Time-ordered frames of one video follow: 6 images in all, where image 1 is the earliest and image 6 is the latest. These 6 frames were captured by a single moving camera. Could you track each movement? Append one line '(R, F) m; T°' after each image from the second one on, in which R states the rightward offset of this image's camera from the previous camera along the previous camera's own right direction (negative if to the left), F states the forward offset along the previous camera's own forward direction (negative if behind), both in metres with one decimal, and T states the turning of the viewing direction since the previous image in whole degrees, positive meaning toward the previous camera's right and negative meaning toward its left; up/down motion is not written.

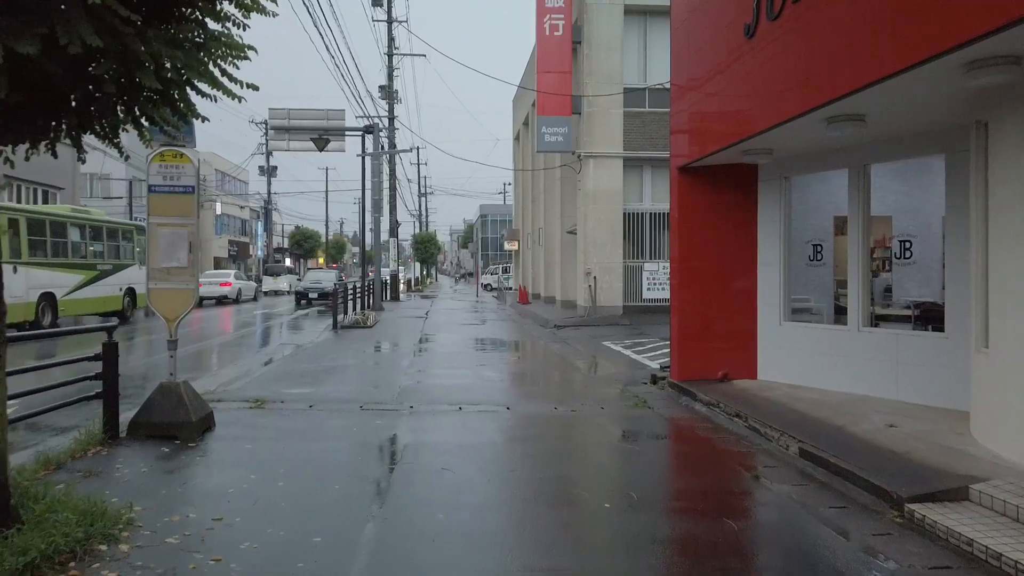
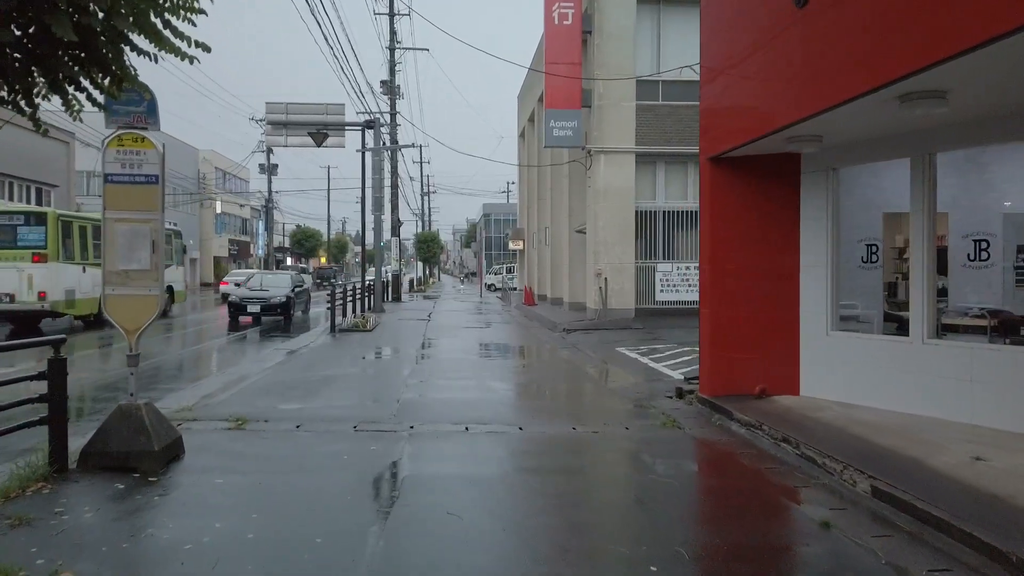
(-0.1, +1.0) m; 0°
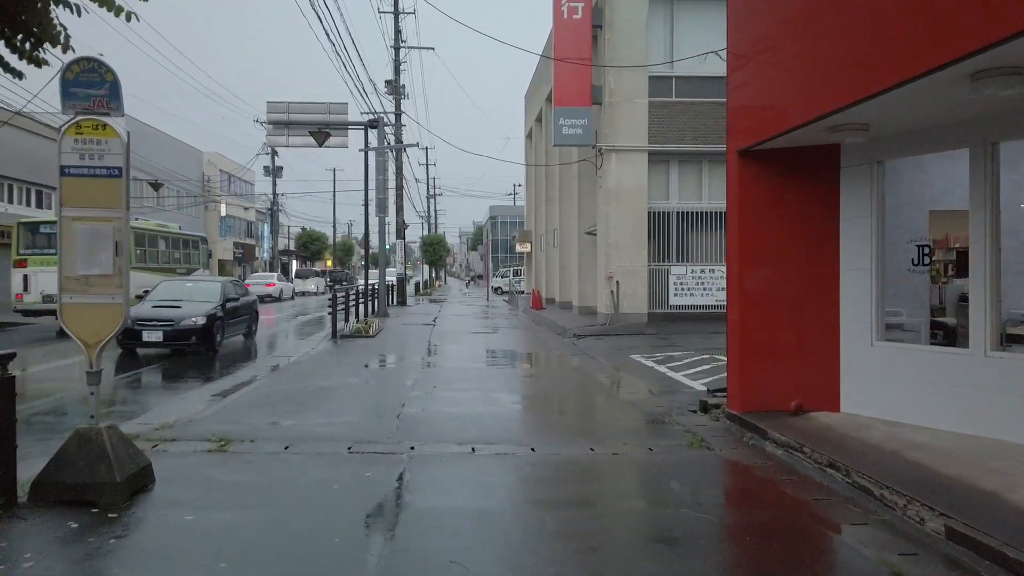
(0.0, +0.8) m; 0°
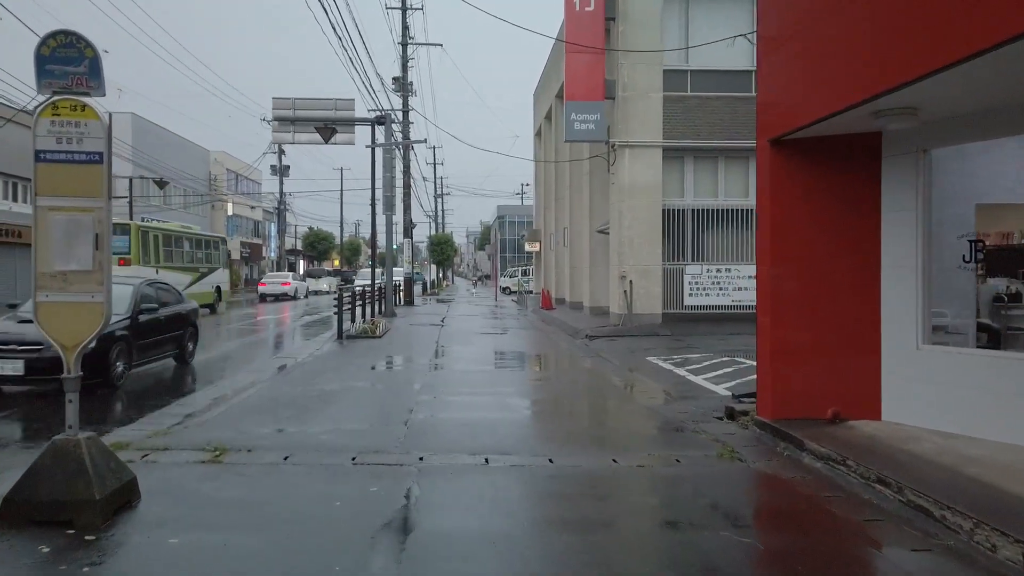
(-0.1, +0.5) m; -1°
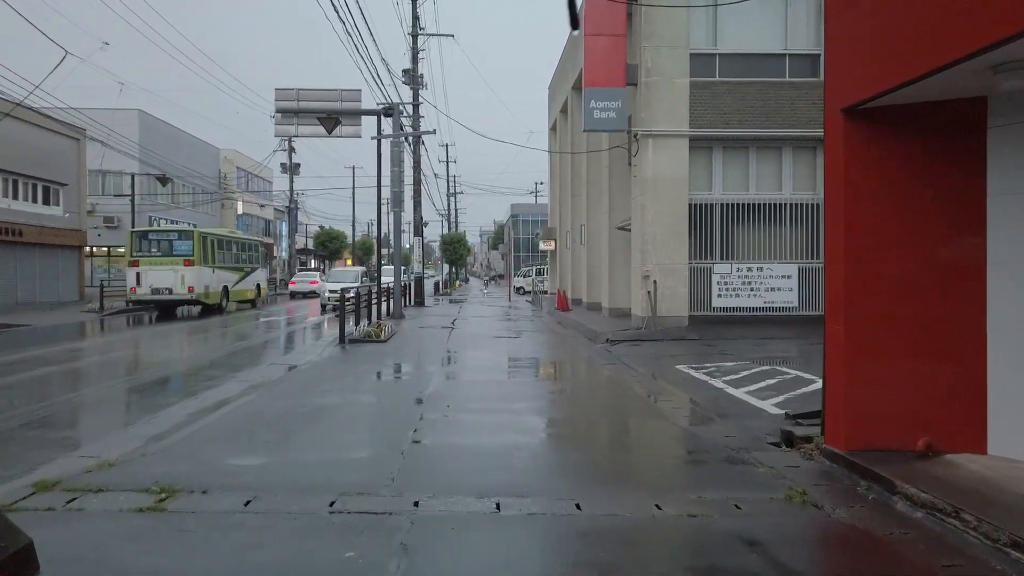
(0.0, +1.3) m; -1°
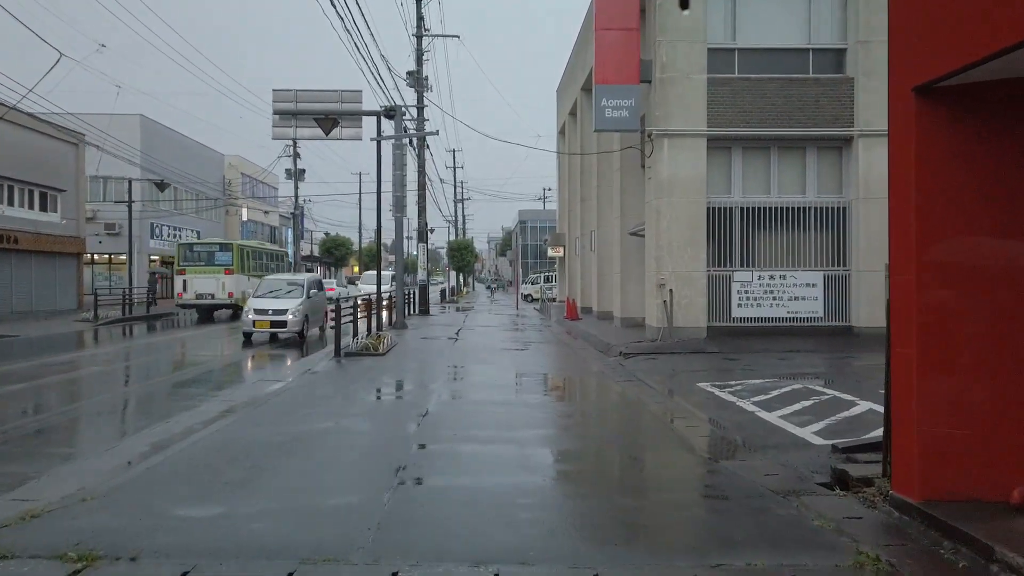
(0.0, +1.1) m; -1°
